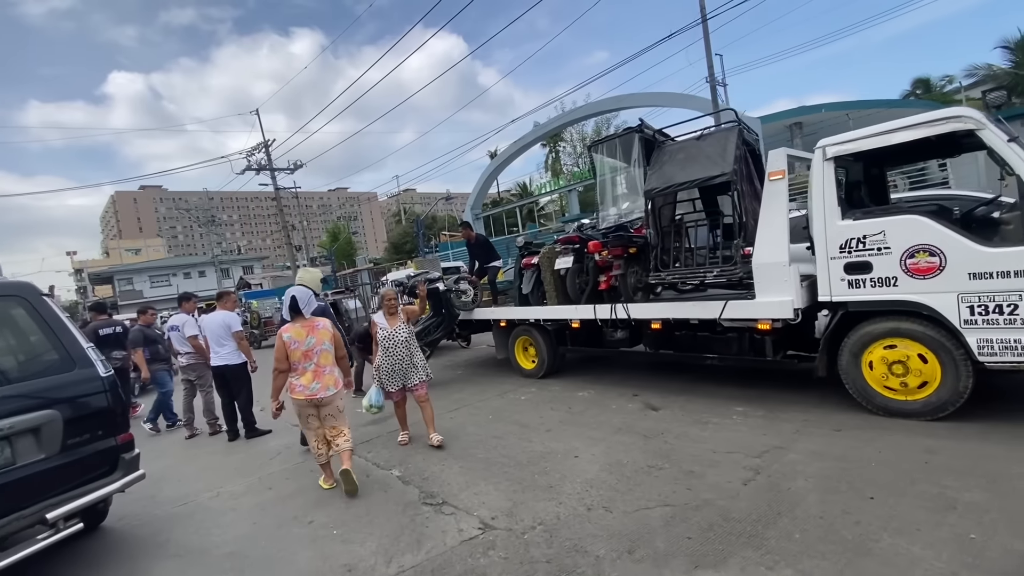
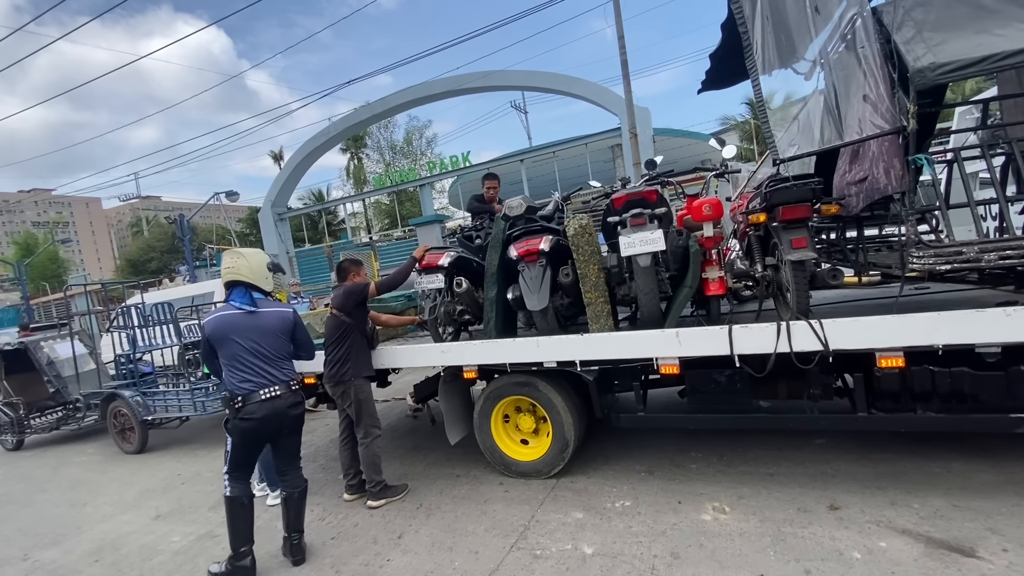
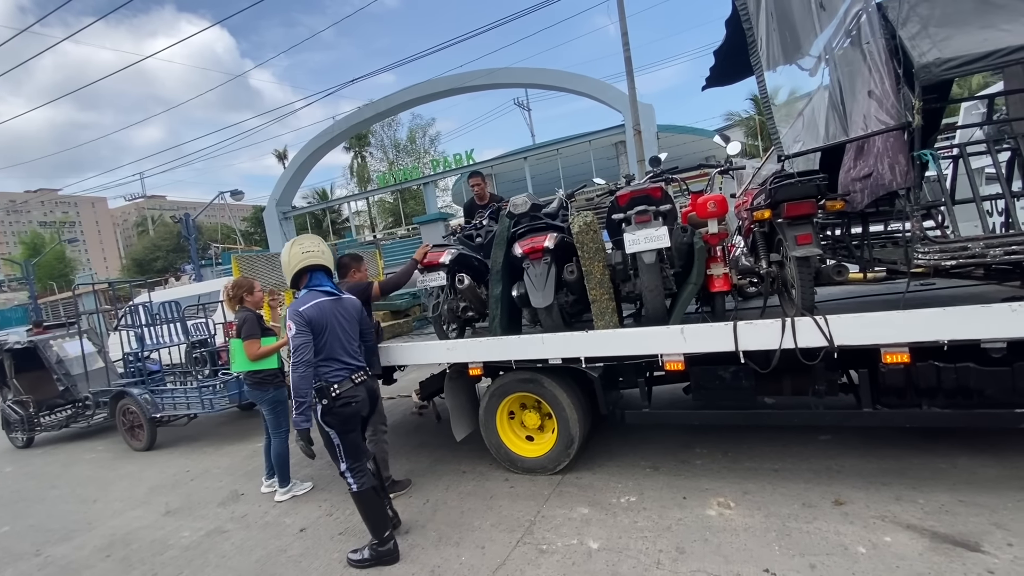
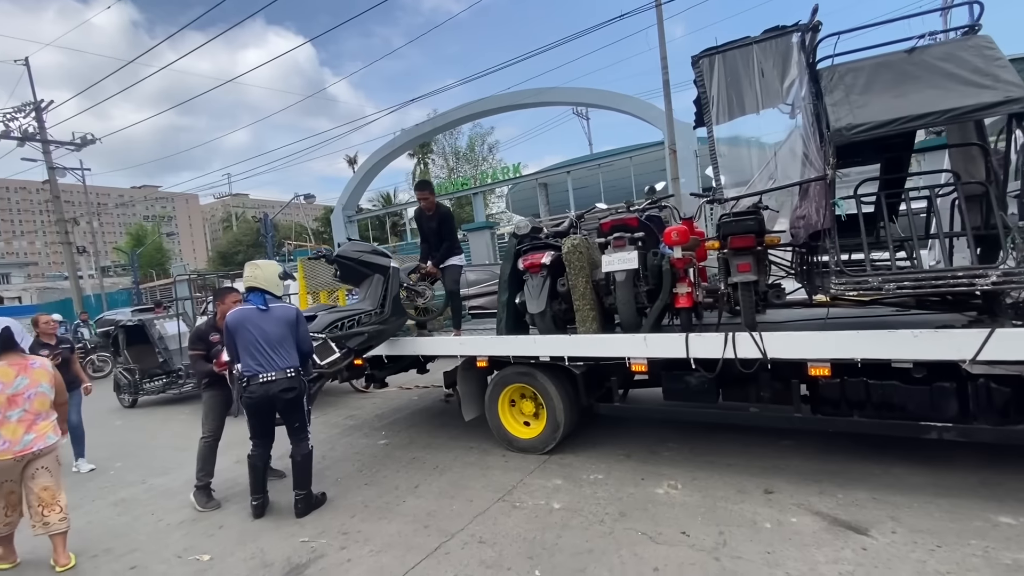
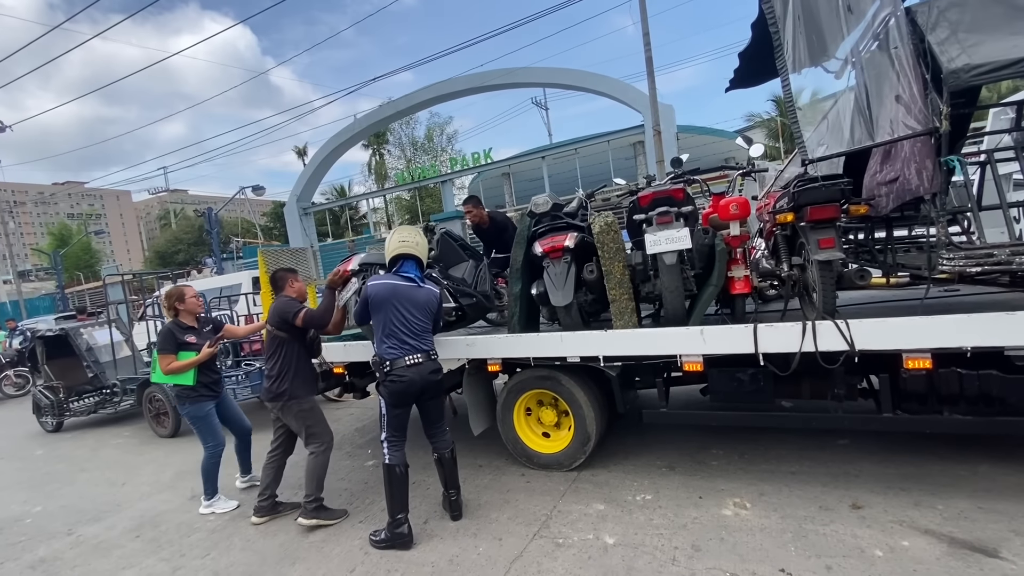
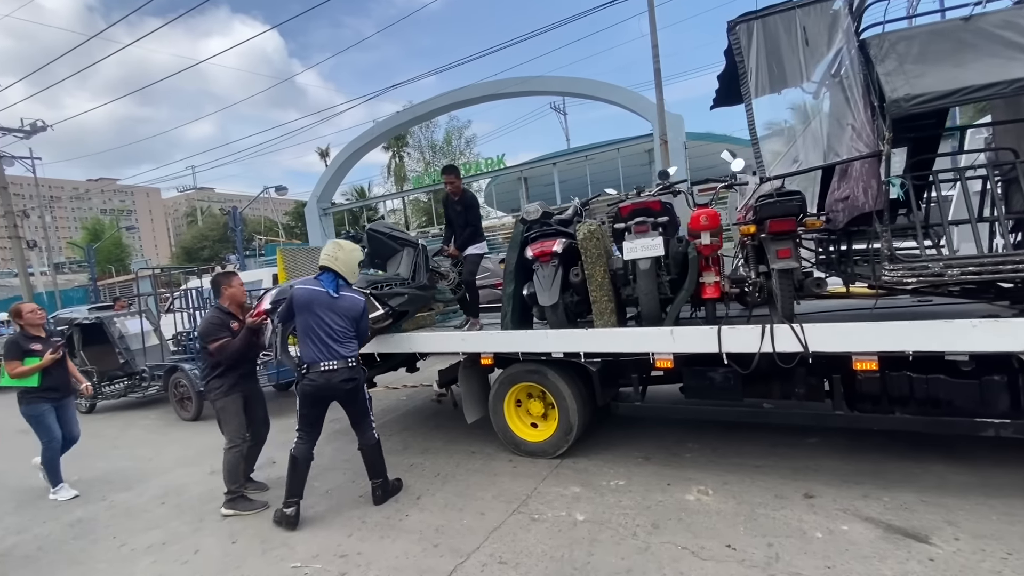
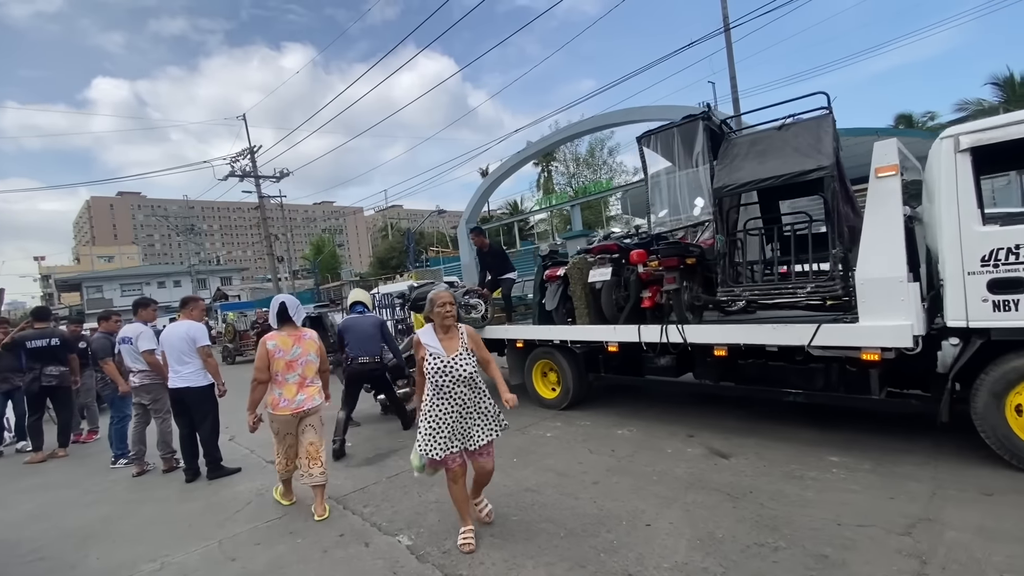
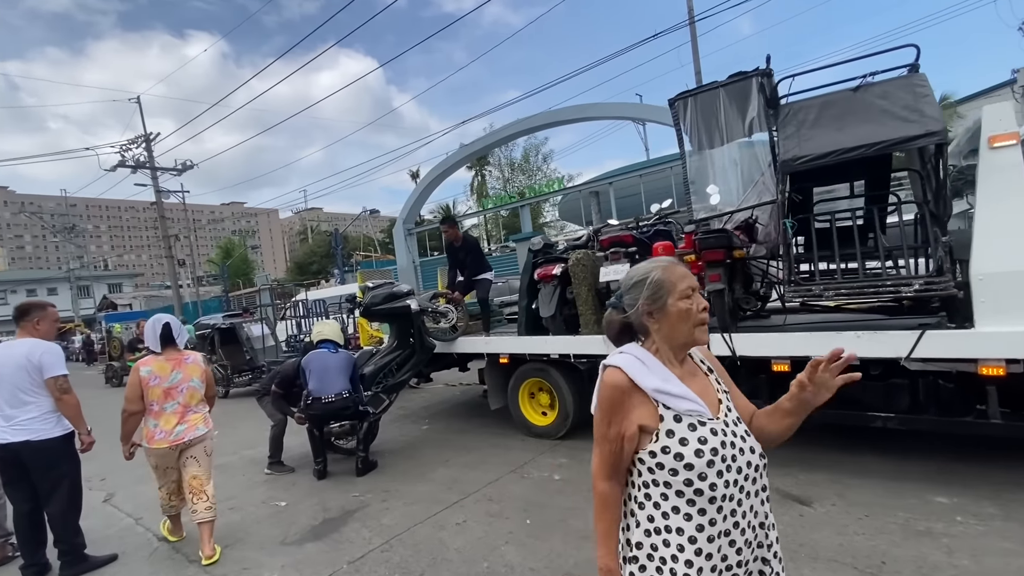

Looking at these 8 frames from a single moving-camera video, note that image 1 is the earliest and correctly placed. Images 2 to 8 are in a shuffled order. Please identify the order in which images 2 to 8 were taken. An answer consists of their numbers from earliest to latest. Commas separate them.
7, 8, 4, 6, 5, 3, 2
